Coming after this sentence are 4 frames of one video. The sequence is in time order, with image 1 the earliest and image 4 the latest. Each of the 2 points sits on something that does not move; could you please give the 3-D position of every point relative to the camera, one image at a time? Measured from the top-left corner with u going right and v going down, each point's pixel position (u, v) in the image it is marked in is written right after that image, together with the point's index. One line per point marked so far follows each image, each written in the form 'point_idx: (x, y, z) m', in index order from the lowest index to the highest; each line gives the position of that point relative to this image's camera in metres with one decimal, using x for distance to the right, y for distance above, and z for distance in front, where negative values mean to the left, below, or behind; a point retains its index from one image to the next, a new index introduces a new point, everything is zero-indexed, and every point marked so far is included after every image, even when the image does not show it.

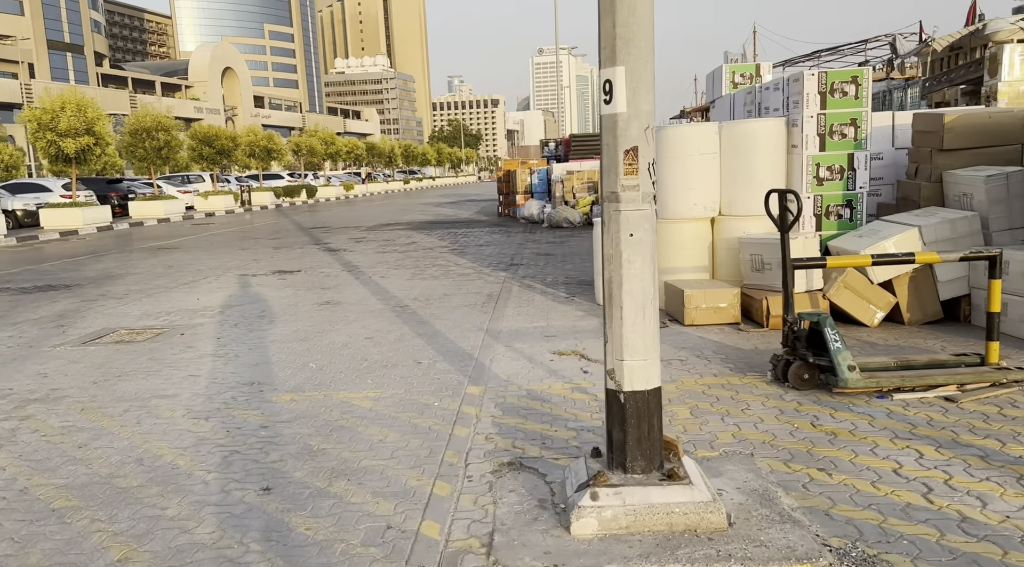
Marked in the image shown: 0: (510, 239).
0: (-0.1, +1.0, +18.2) m
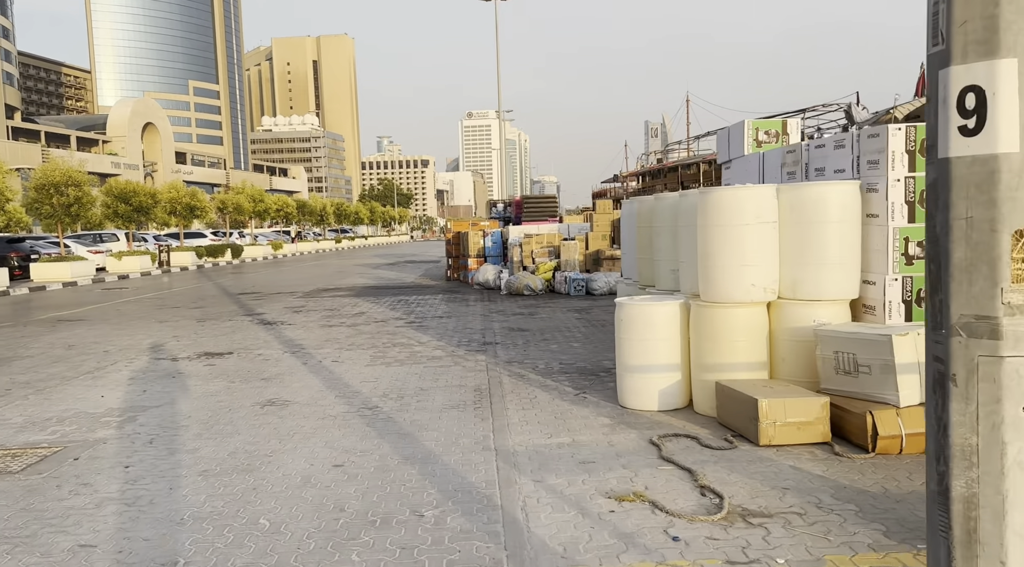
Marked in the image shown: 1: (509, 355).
0: (-0.9, -0.6, +16.4) m
1: (0.0, -0.9, +10.4) m
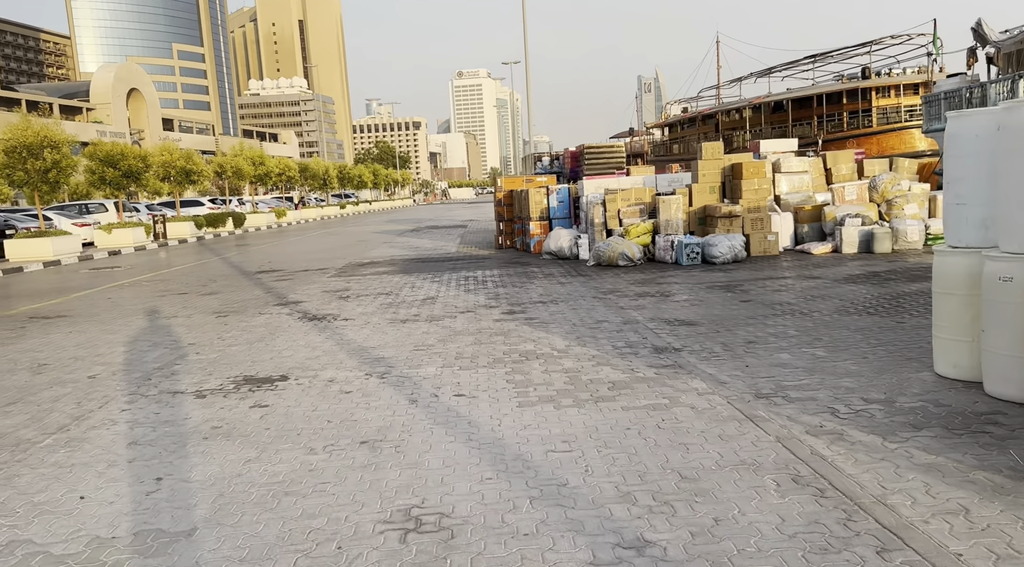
0: (+0.9, -0.1, +12.4) m
1: (+1.8, -0.8, +6.5) m
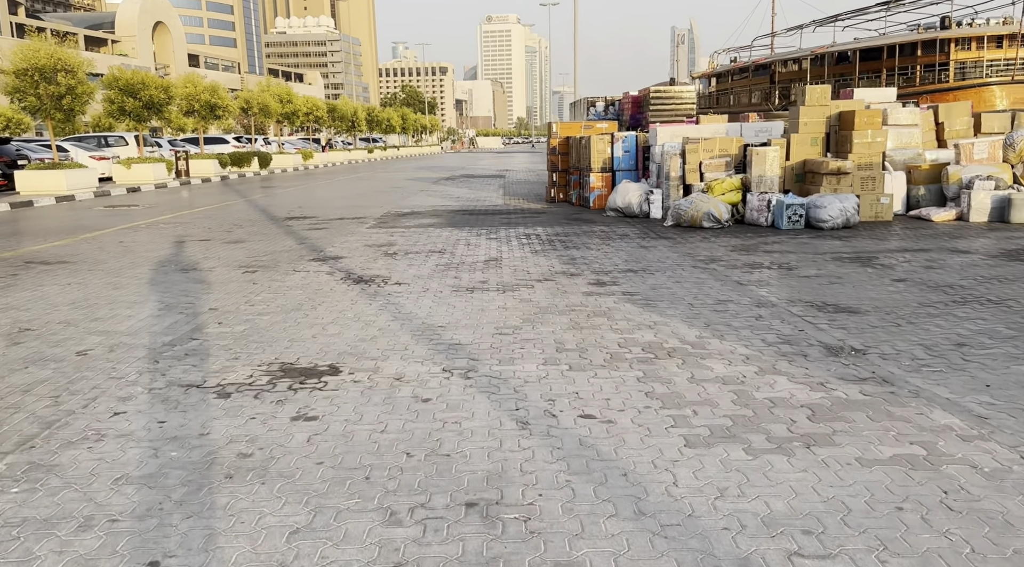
0: (+2.0, +0.3, +10.4) m
1: (+2.7, -0.7, +4.5) m
